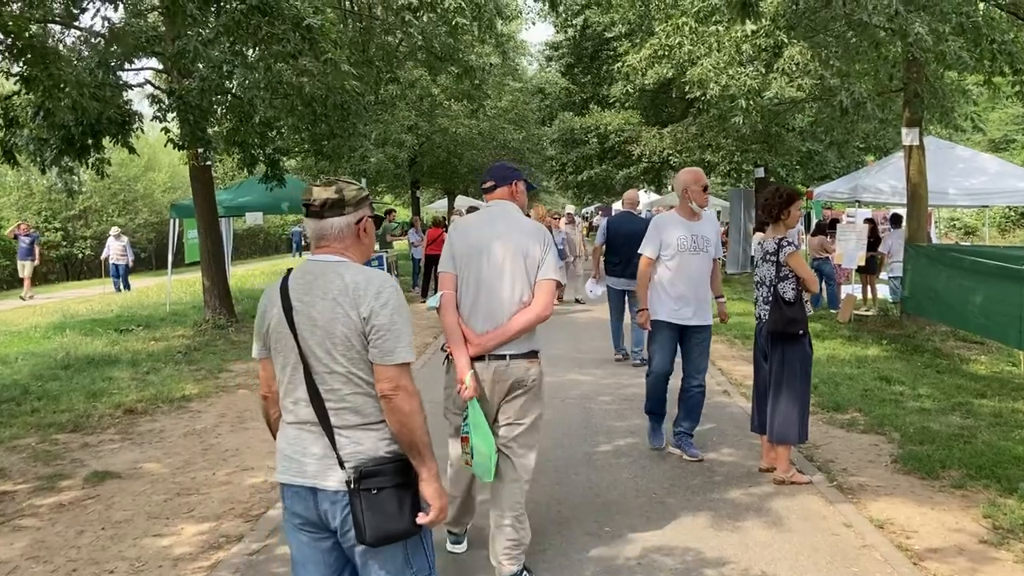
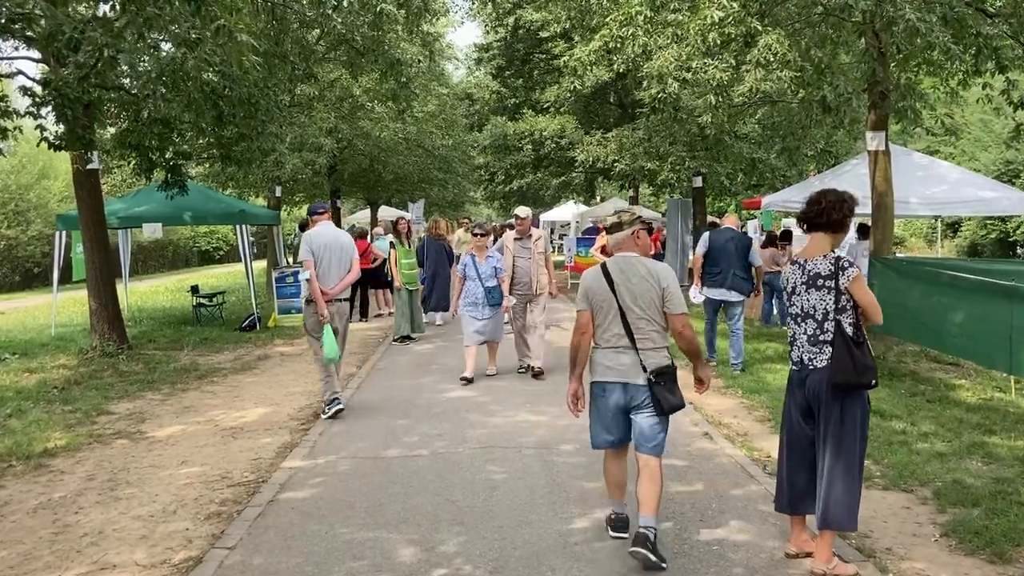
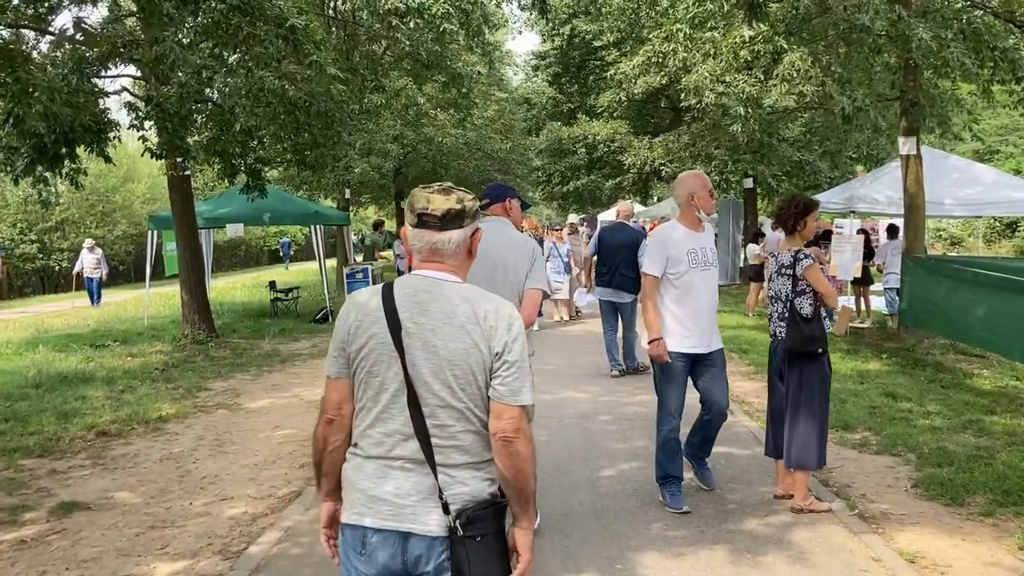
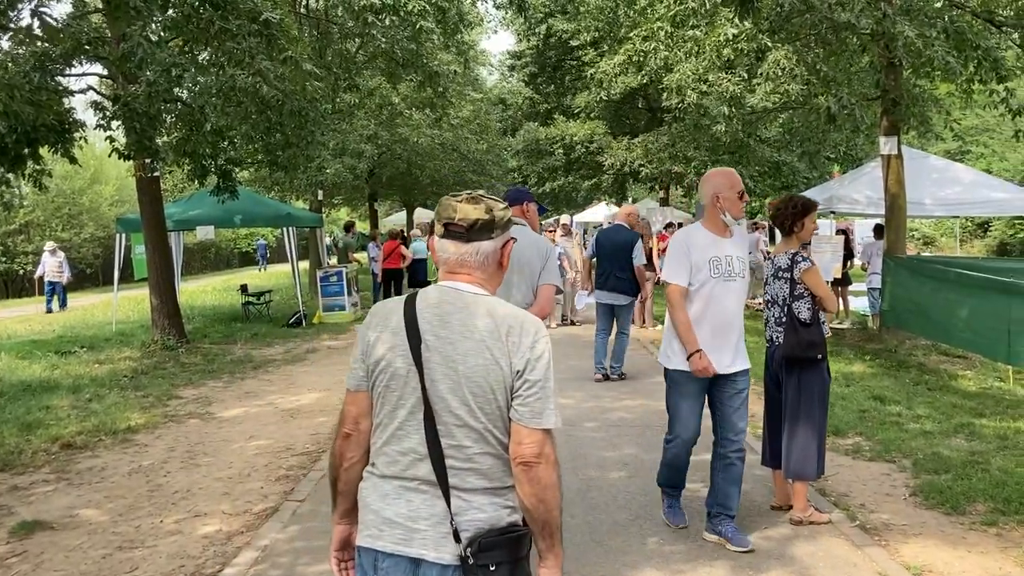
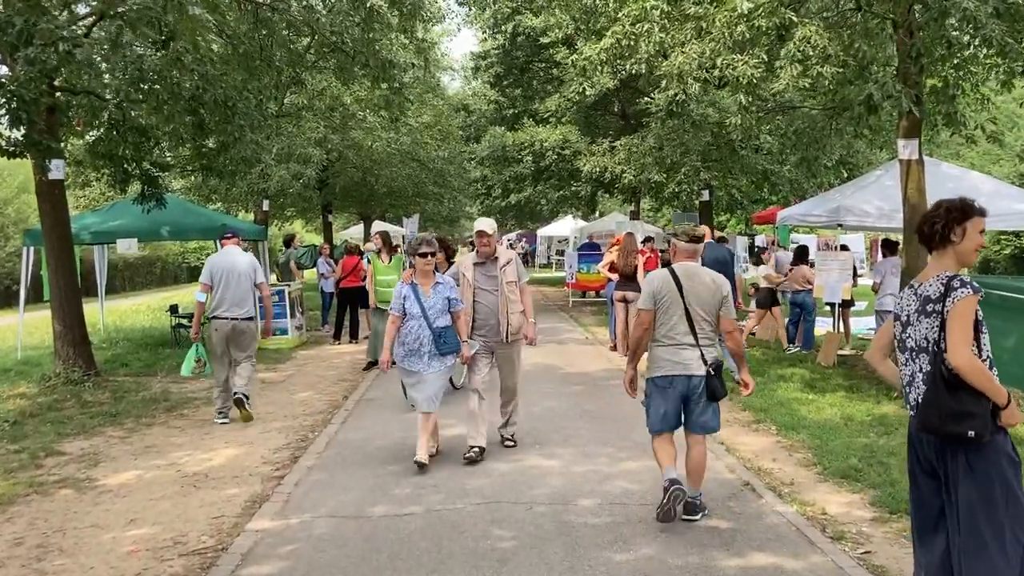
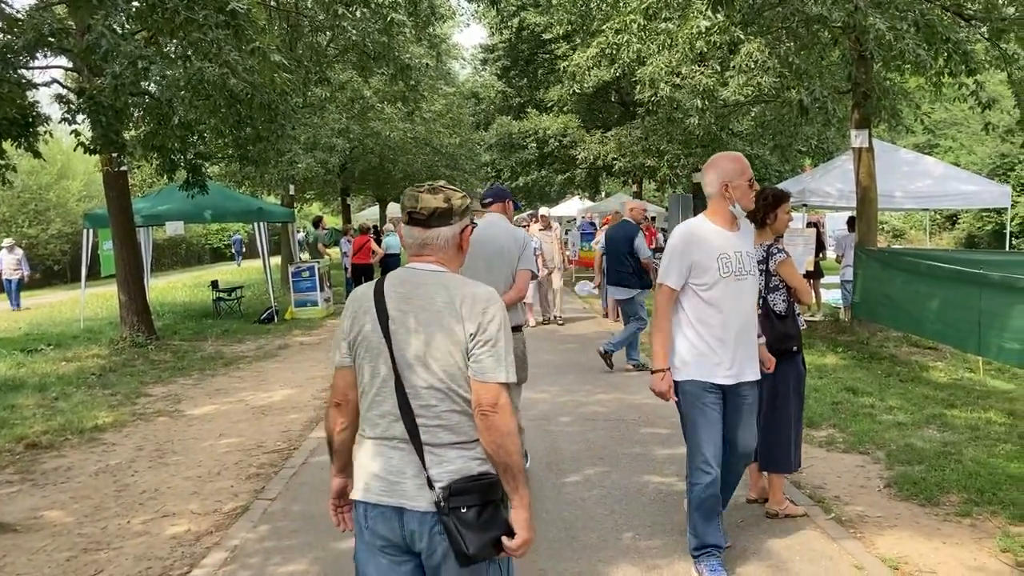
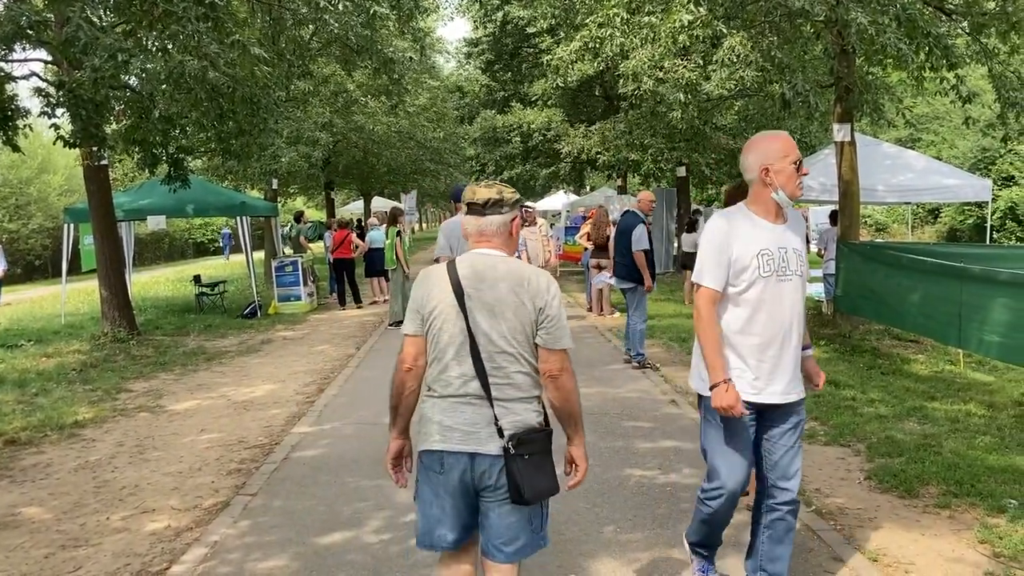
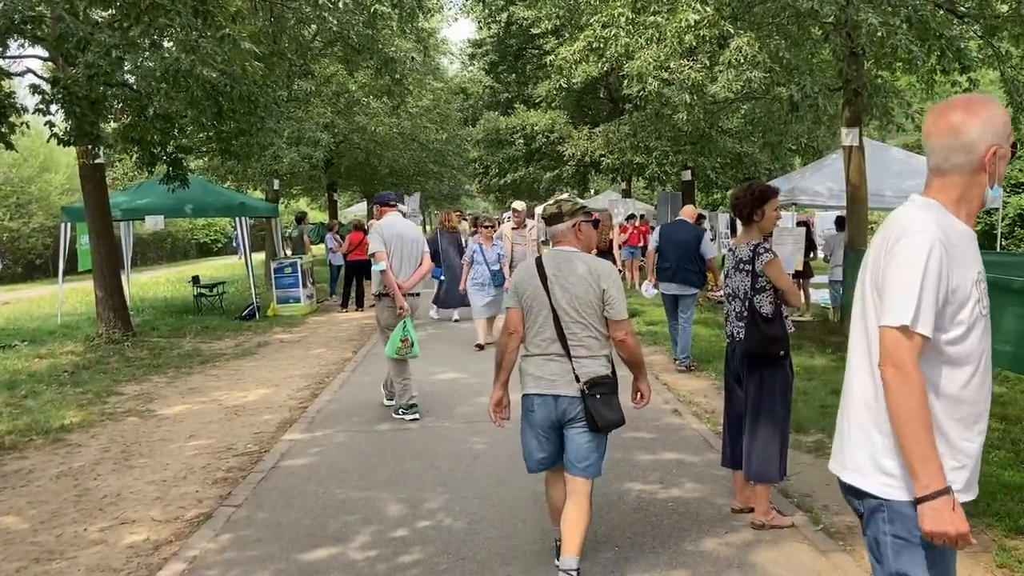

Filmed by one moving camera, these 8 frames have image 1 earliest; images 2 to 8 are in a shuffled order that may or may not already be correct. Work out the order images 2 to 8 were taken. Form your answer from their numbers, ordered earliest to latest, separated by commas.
3, 4, 6, 7, 8, 2, 5
